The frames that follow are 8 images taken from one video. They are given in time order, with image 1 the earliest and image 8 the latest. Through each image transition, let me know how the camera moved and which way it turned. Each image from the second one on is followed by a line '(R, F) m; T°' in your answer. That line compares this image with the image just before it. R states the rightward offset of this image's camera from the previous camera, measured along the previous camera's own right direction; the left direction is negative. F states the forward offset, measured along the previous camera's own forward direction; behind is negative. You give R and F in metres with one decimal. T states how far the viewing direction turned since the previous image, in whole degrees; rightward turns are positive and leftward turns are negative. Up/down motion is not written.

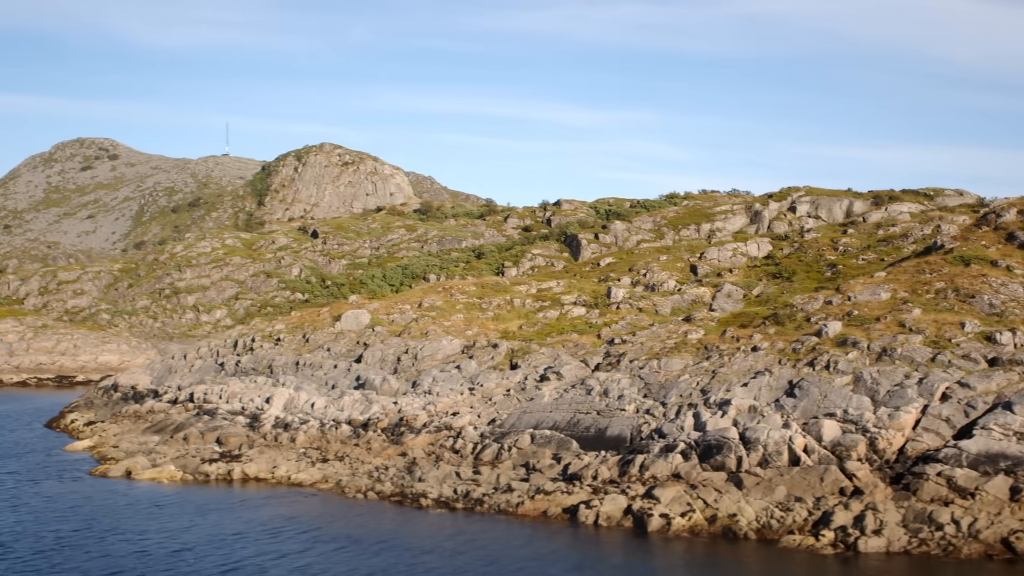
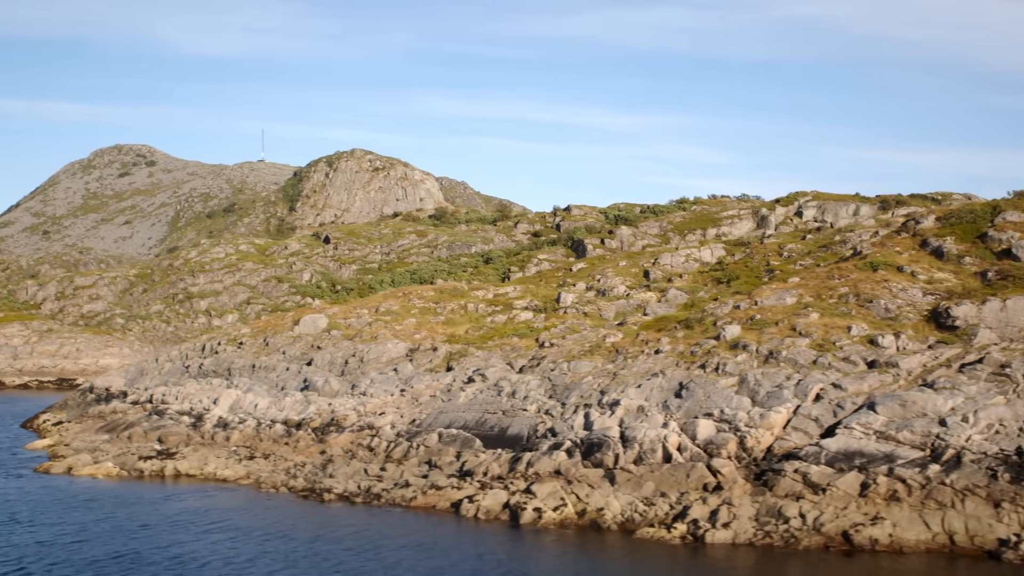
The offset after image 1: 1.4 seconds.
(+5.2, -2.1) m; -2°
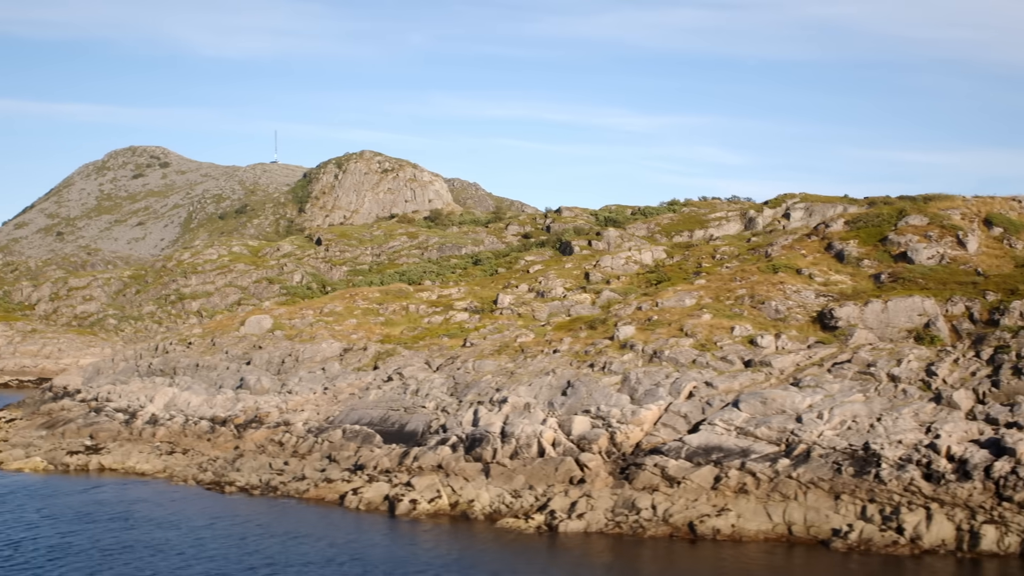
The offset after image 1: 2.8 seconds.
(+4.8, -1.9) m; -1°
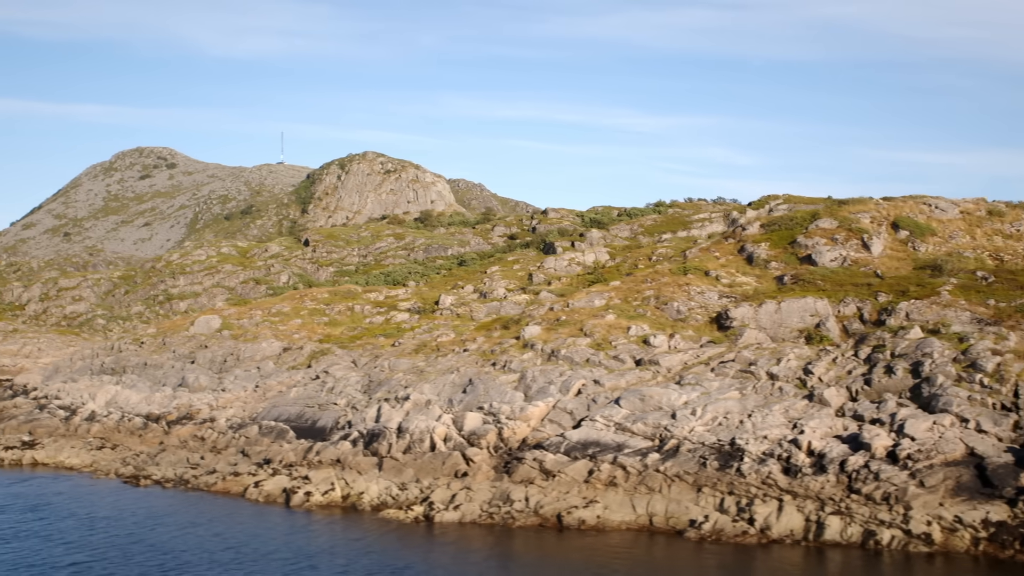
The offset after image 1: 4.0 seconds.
(+4.4, -1.9) m; -1°
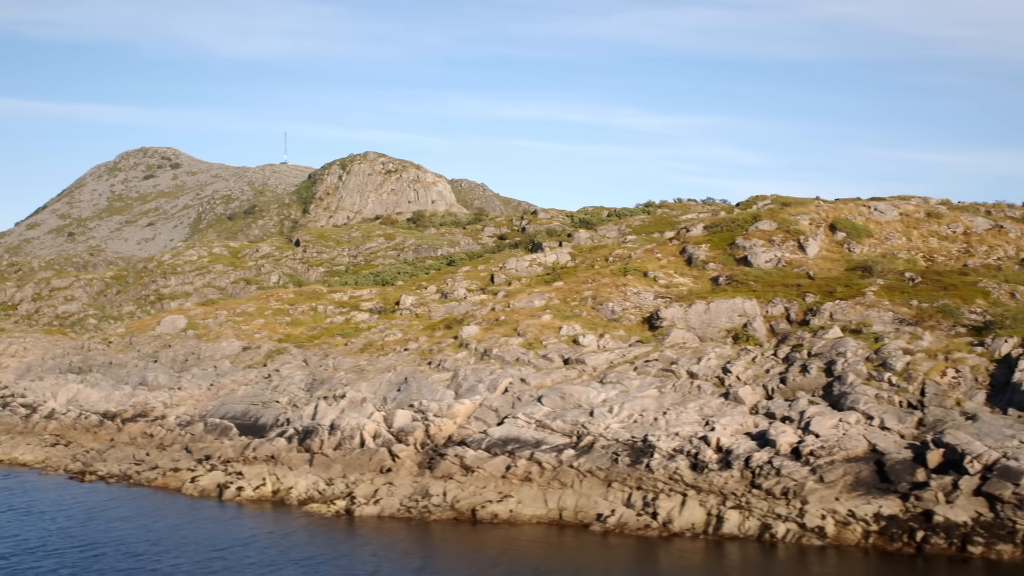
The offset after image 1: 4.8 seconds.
(+3.1, -1.3) m; 0°
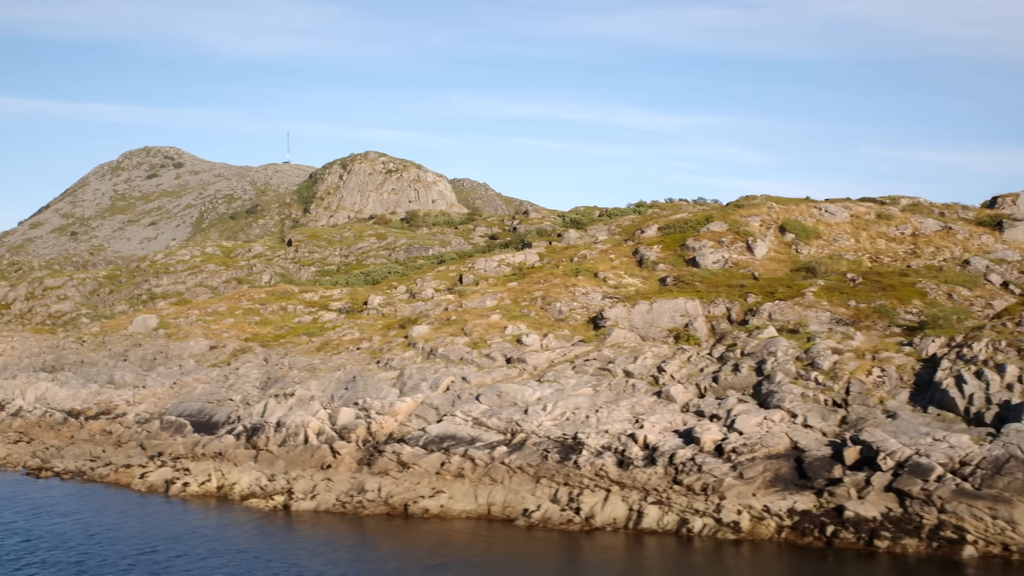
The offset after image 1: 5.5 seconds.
(+2.6, -1.1) m; 0°
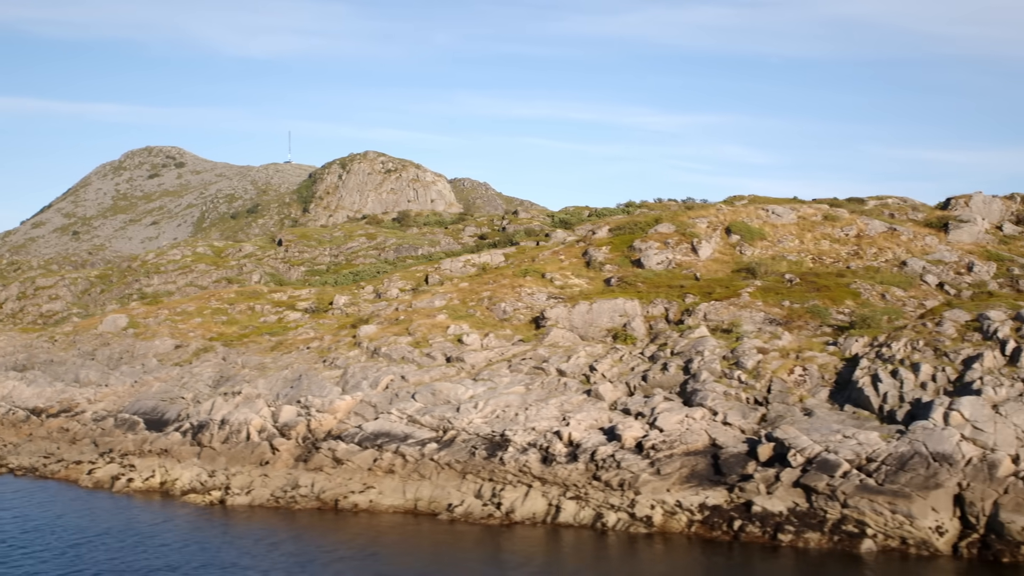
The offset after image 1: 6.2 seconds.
(+2.8, -1.2) m; 0°
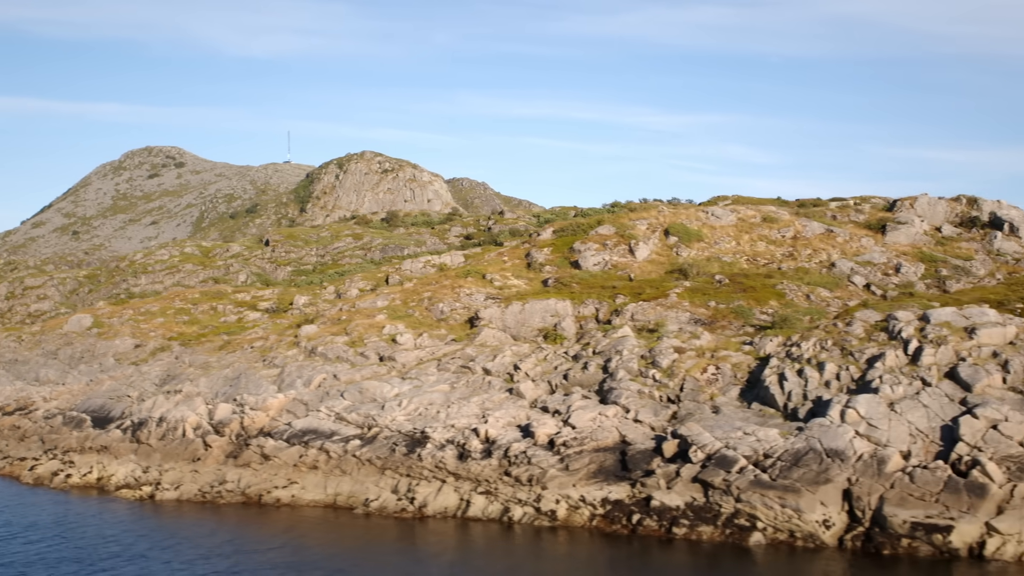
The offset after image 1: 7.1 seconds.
(+3.1, -1.4) m; 0°
